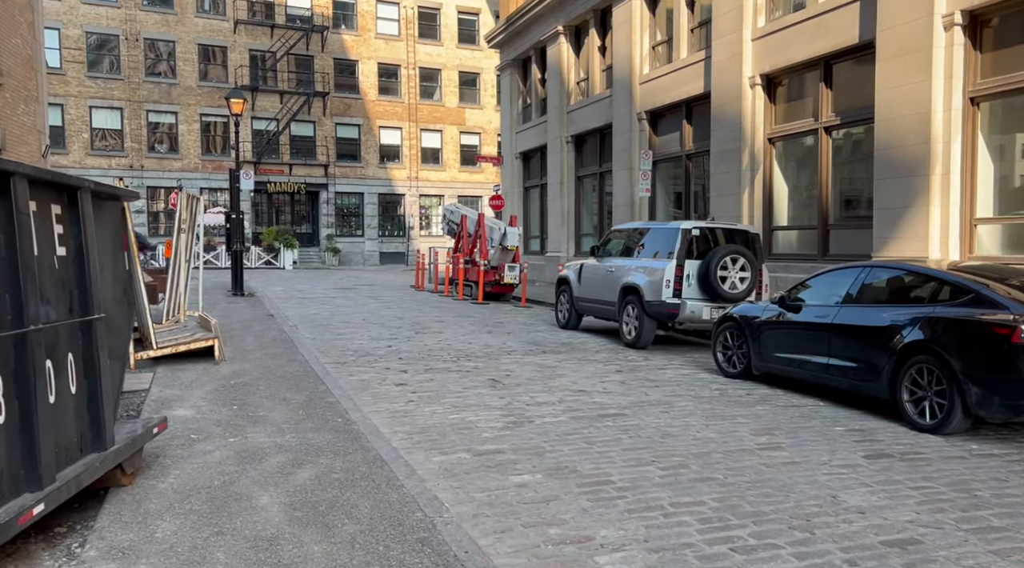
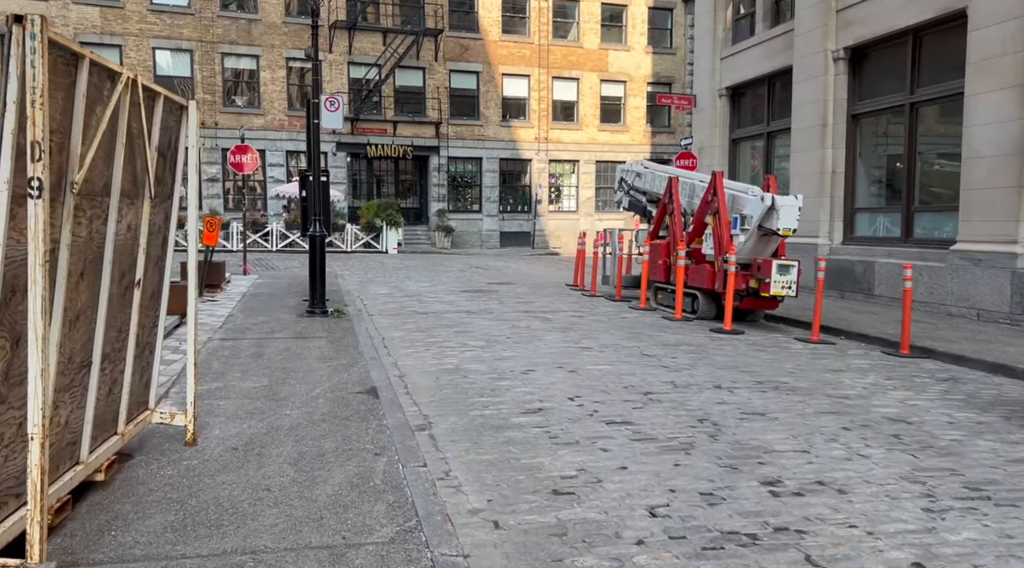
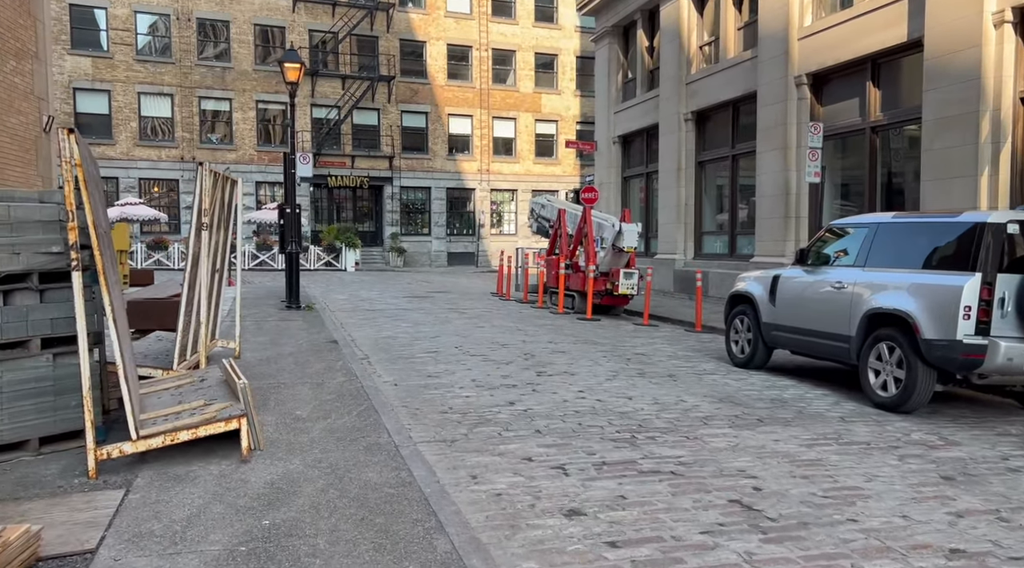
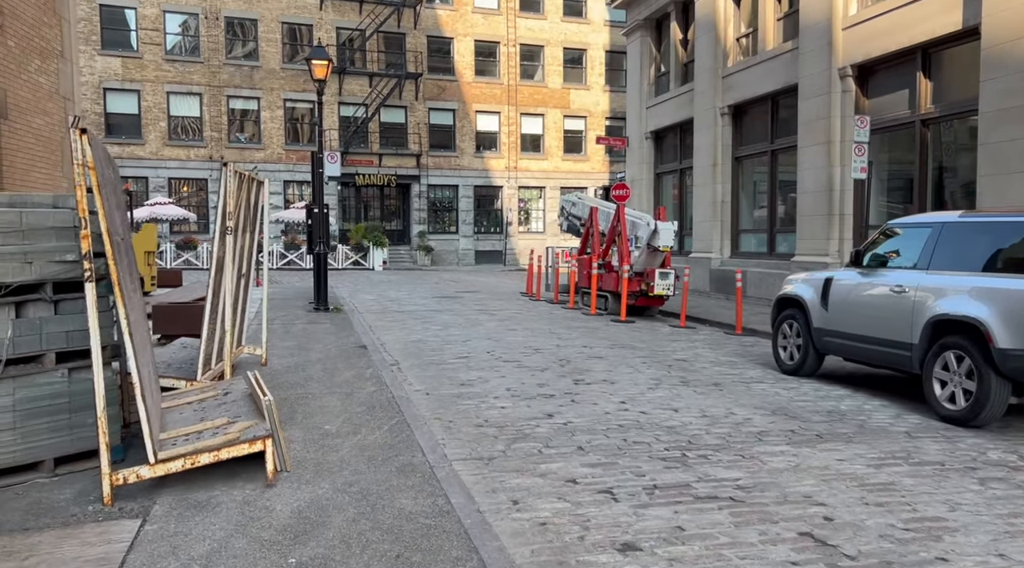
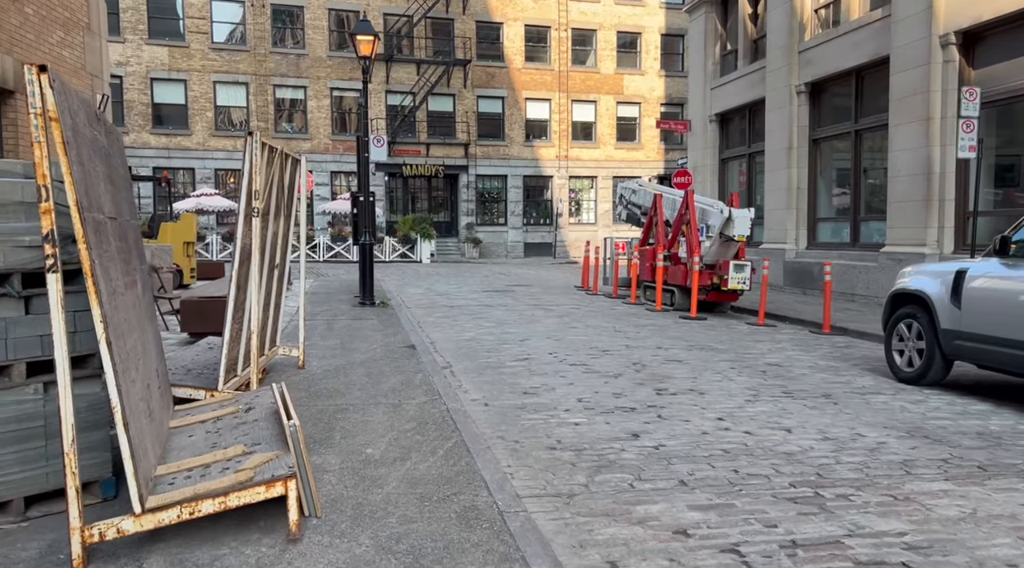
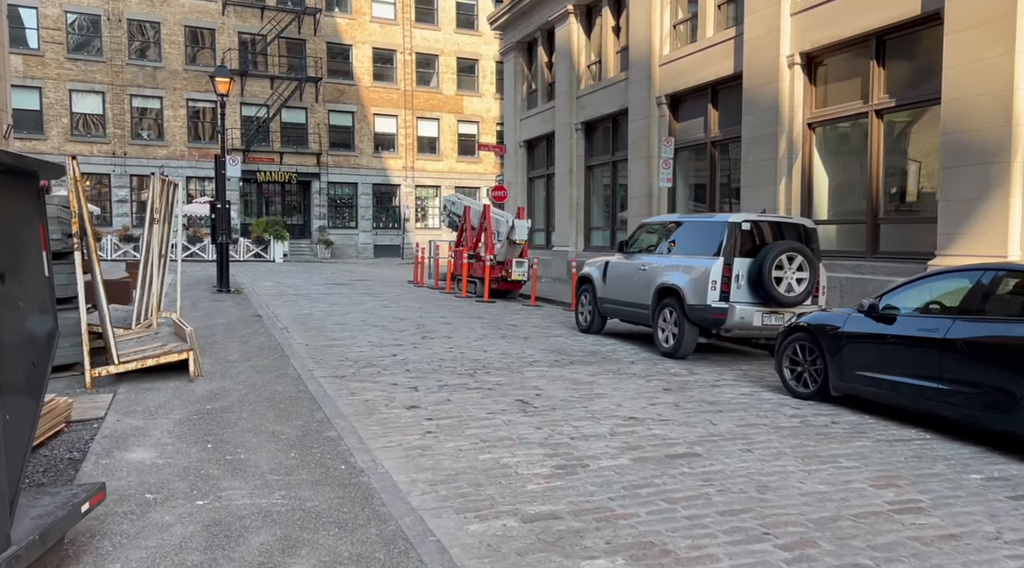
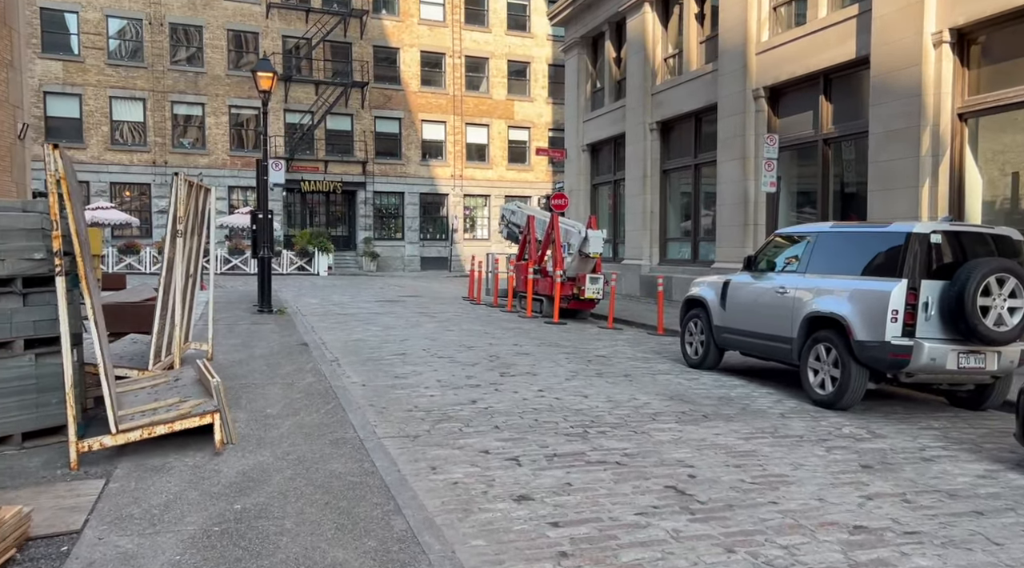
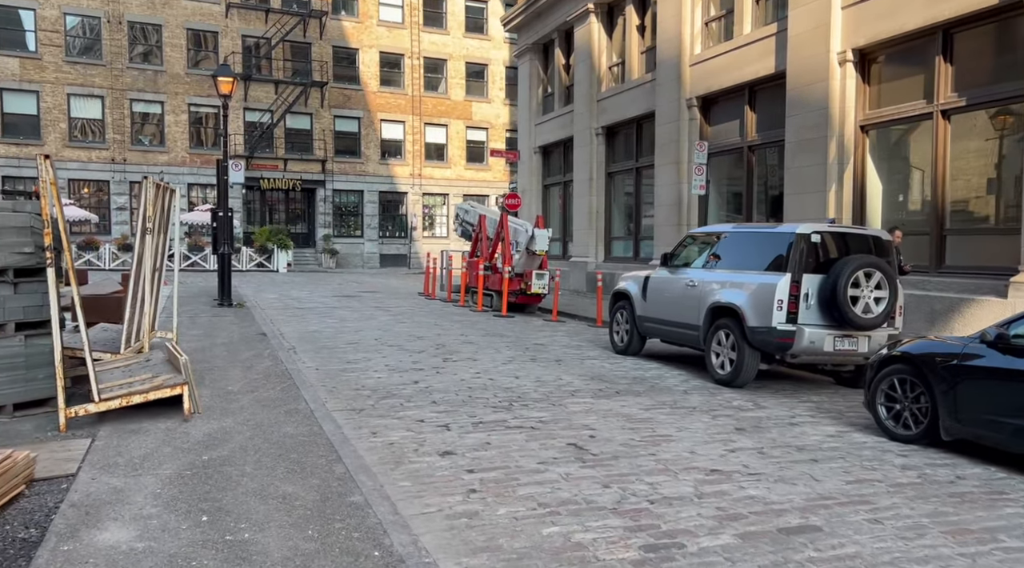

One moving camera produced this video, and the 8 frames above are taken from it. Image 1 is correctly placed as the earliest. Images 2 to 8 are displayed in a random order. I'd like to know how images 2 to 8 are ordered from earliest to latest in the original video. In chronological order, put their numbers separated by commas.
6, 8, 7, 3, 4, 5, 2
